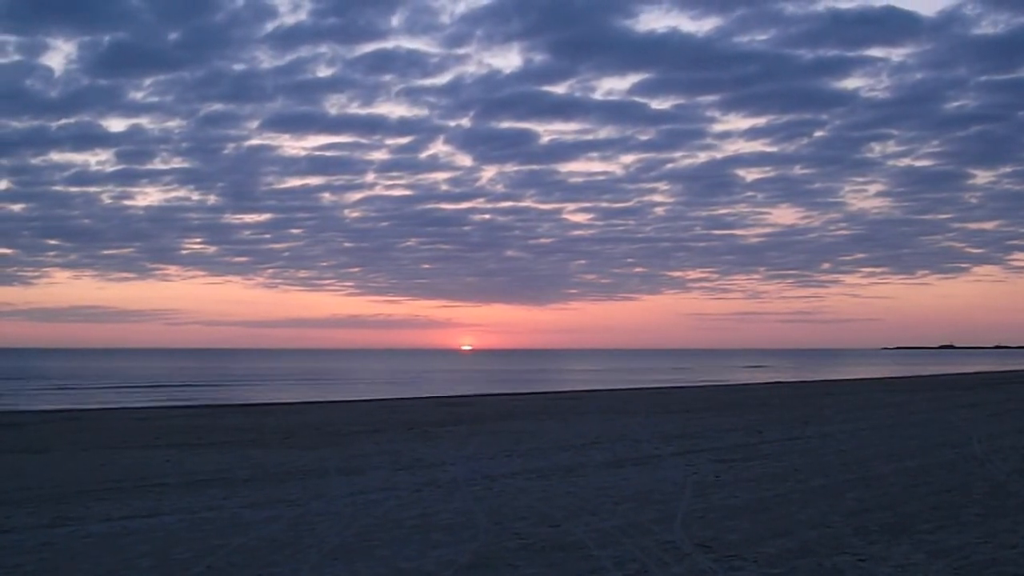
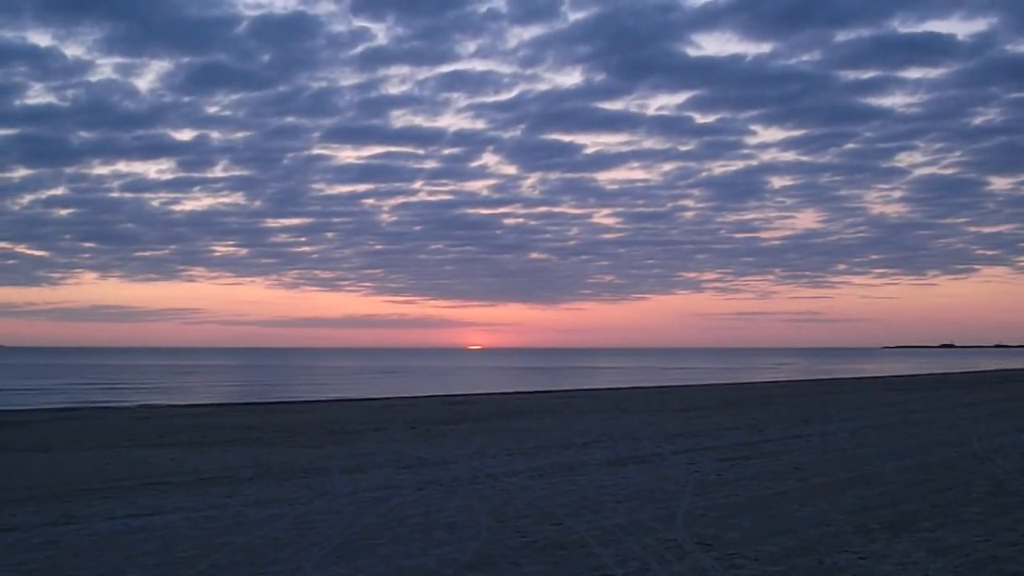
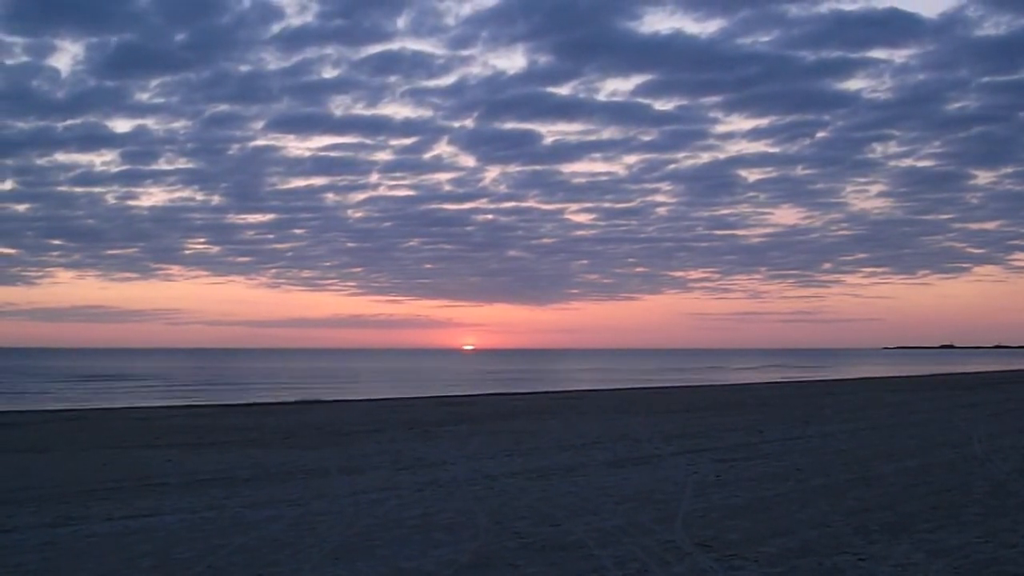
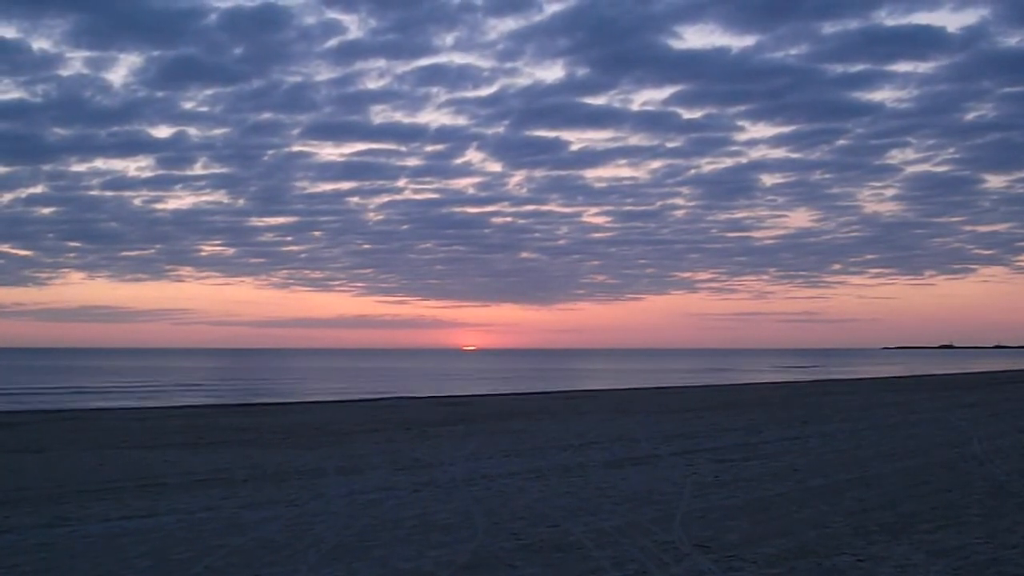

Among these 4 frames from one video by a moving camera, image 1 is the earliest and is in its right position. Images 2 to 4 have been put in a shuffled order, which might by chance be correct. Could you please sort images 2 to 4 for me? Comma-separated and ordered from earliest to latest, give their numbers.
3, 4, 2
